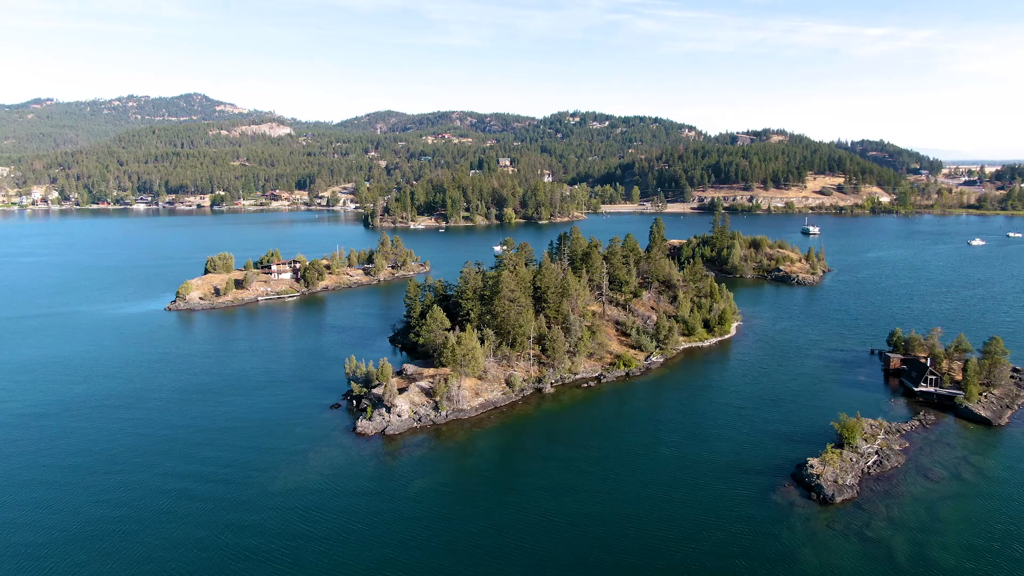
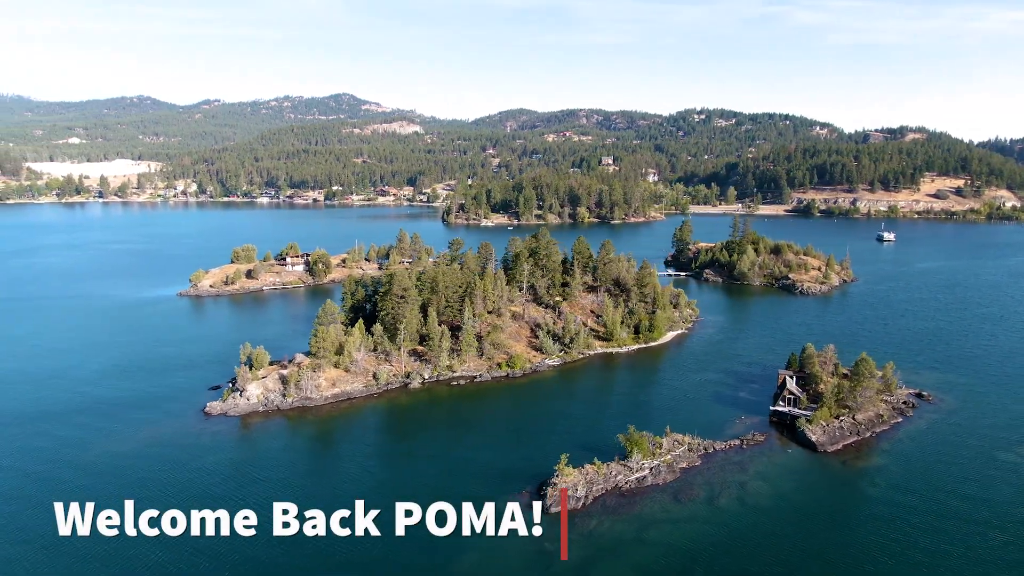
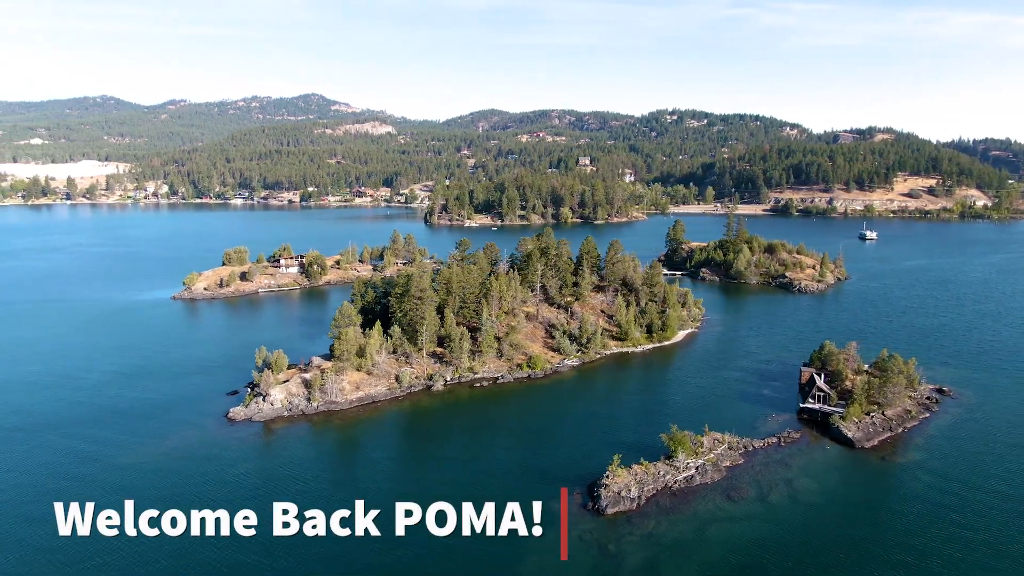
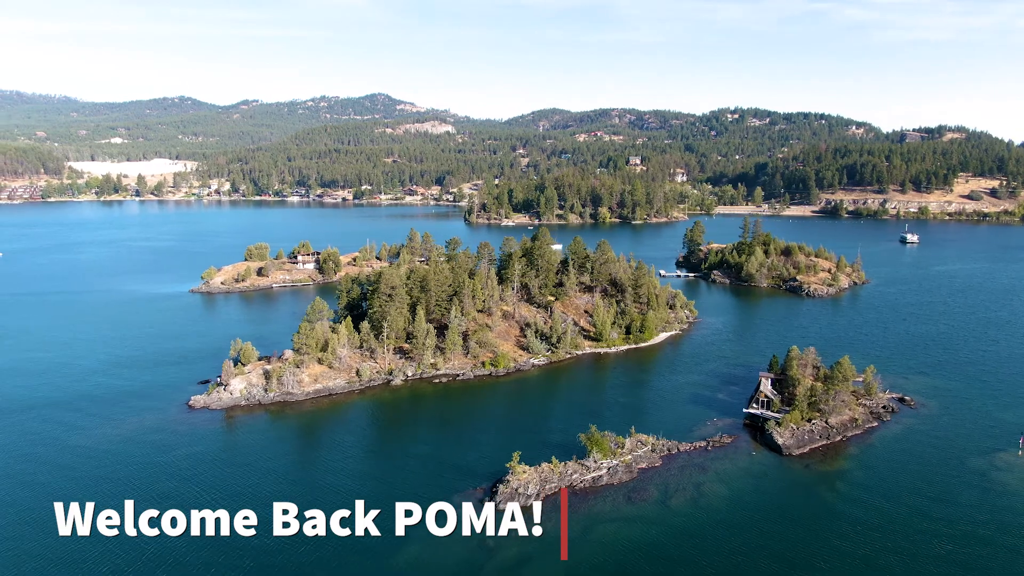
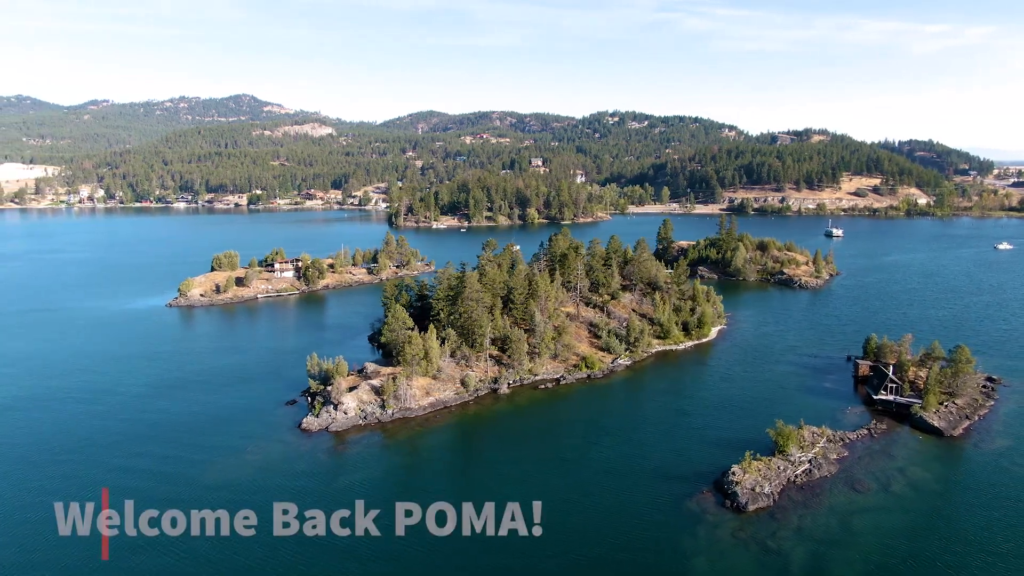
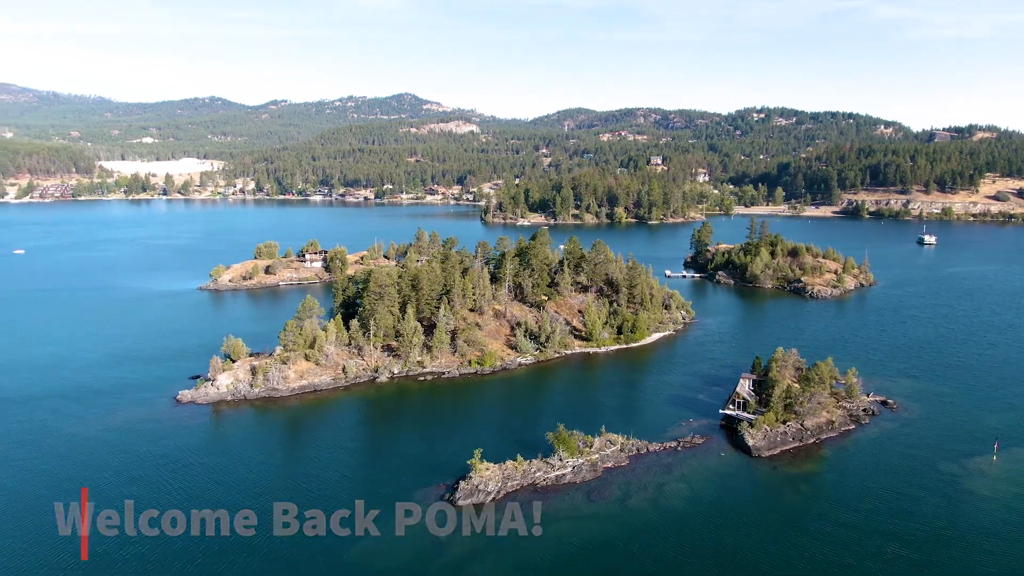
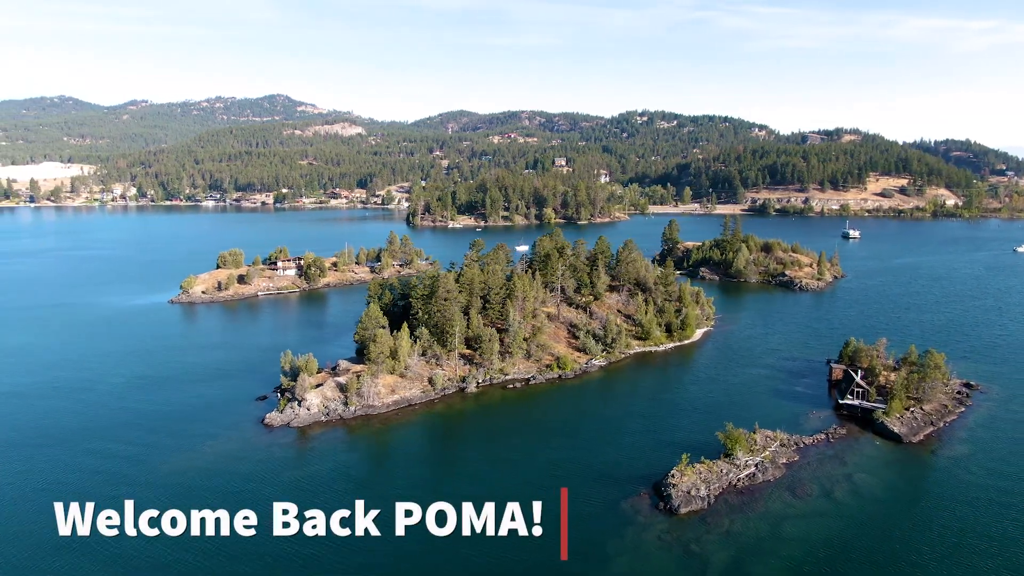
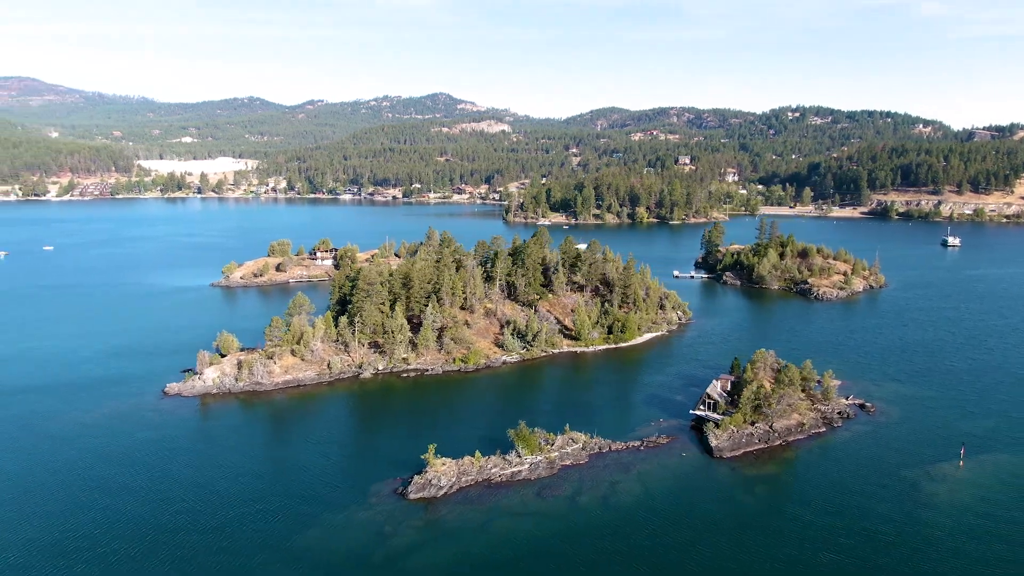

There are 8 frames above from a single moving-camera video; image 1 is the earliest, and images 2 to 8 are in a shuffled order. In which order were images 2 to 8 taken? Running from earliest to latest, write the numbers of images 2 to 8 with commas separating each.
5, 7, 3, 2, 4, 6, 8
